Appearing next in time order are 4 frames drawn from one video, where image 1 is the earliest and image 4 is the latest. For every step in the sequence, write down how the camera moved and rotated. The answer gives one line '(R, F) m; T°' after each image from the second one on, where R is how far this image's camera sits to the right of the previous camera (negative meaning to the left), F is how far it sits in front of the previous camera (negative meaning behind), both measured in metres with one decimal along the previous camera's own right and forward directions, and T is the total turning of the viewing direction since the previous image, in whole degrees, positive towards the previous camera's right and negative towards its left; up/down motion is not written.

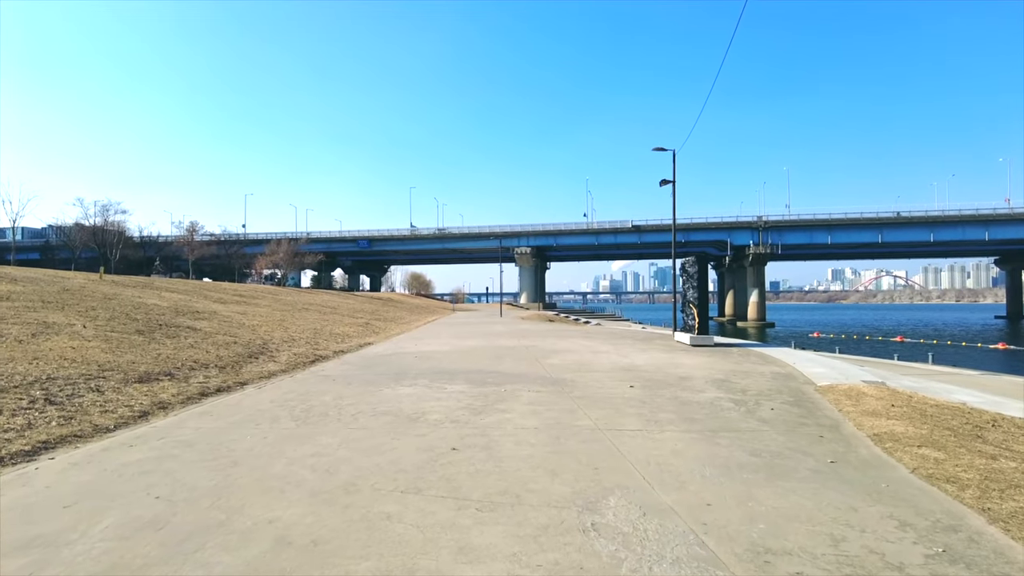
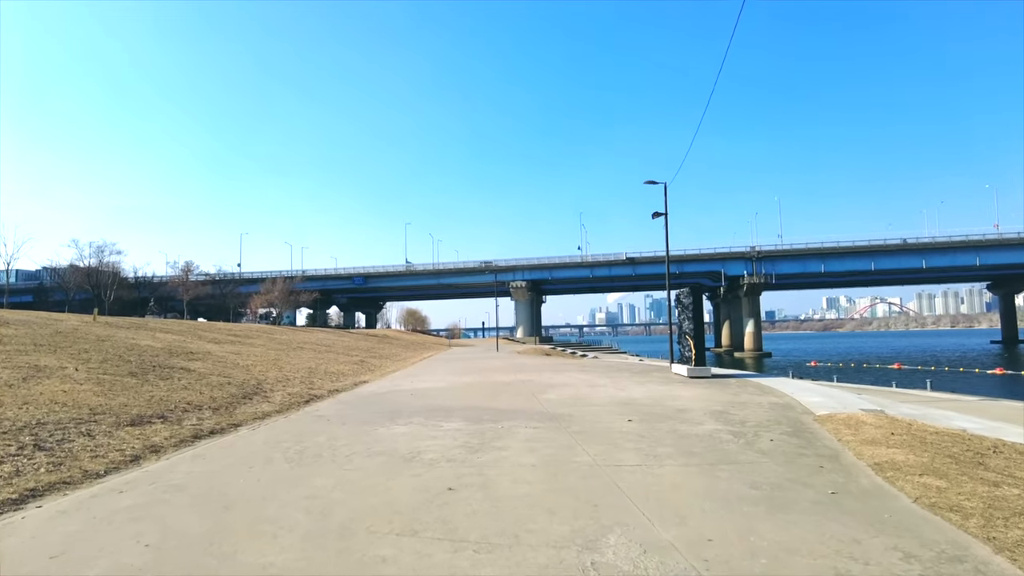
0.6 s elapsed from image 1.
(0.0, 0.0) m; 0°
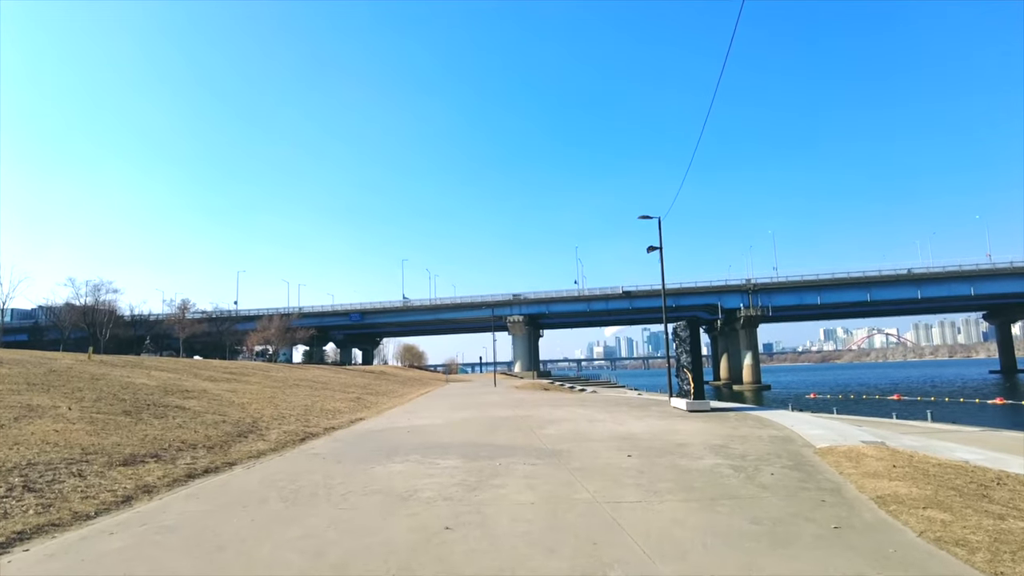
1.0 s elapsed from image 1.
(0.0, 0.0) m; 0°
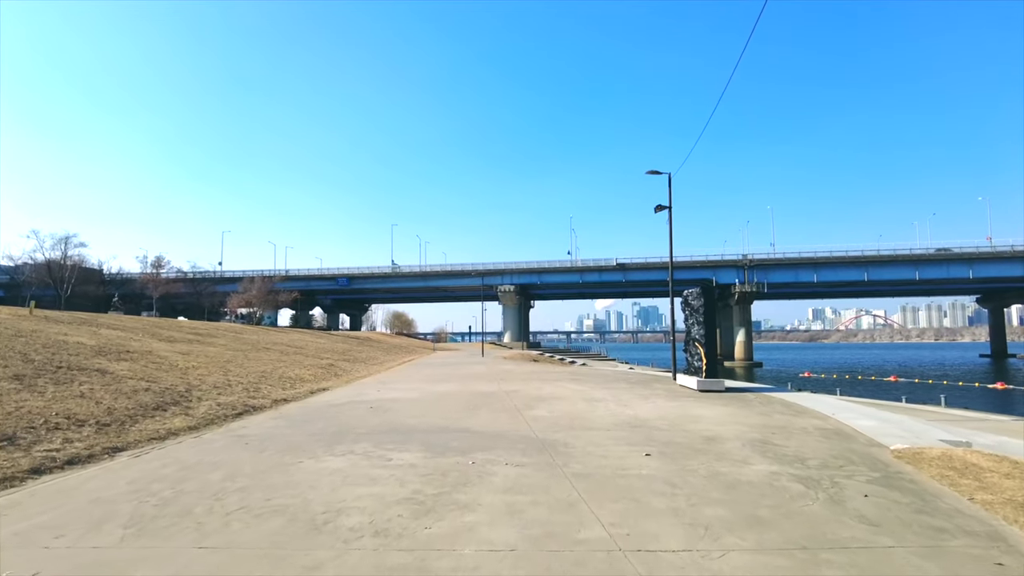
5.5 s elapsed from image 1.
(+0.1, +3.0) m; +1°
